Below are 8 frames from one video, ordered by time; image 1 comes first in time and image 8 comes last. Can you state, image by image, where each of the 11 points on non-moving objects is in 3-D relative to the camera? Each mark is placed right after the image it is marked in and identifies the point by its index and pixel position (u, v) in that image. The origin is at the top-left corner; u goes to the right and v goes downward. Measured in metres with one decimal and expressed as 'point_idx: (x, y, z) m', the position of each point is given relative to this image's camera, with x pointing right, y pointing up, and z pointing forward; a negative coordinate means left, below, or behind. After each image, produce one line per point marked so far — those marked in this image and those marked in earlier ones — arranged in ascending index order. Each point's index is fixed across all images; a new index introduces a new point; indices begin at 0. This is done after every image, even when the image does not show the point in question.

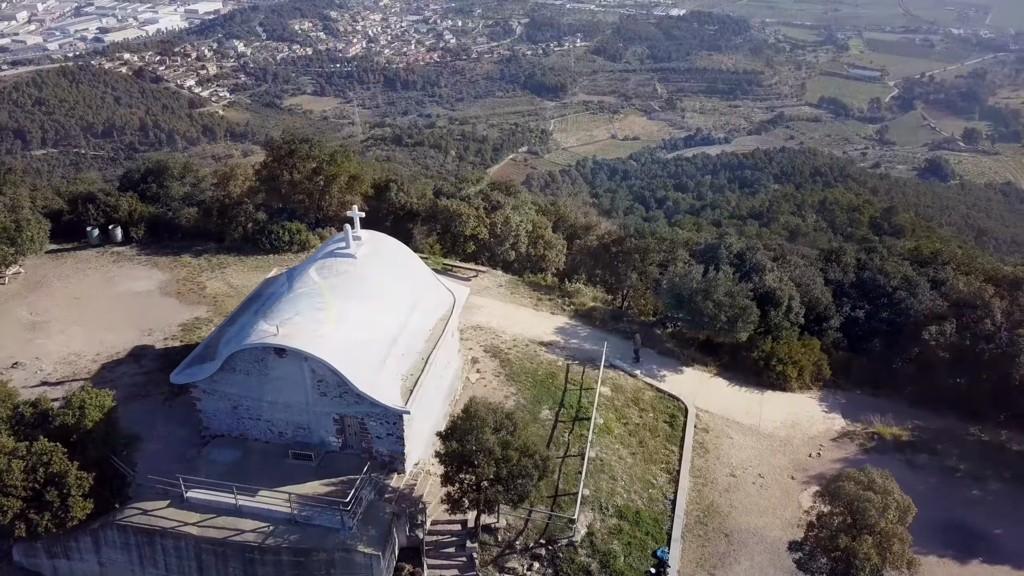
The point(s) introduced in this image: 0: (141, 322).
0: (-8.8, -0.8, +19.2) m
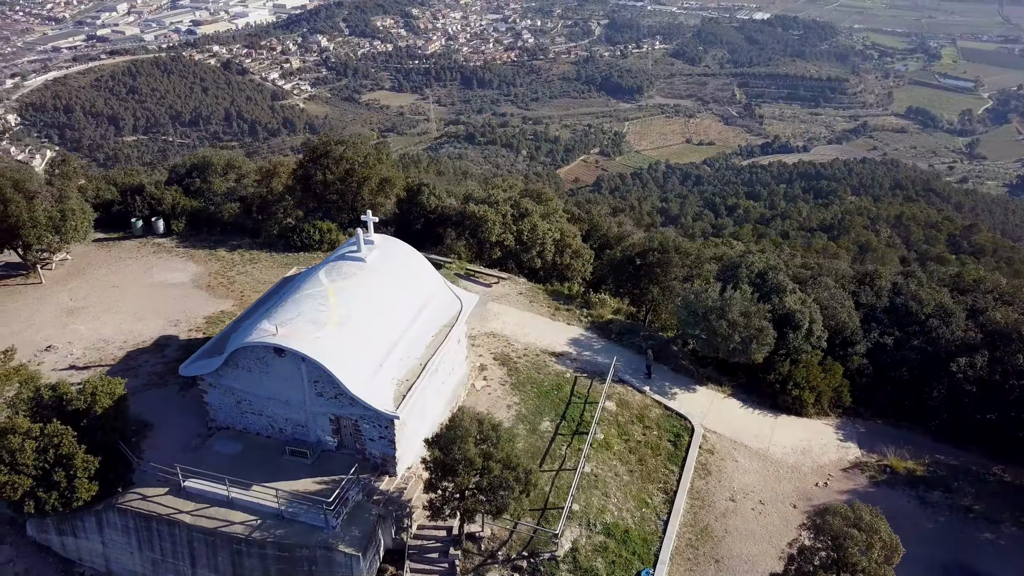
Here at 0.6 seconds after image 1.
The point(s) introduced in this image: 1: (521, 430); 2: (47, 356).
0: (-8.4, -0.6, +20.0) m
1: (+0.2, -3.0, +16.4) m
2: (-10.3, -1.6, +18.0) m
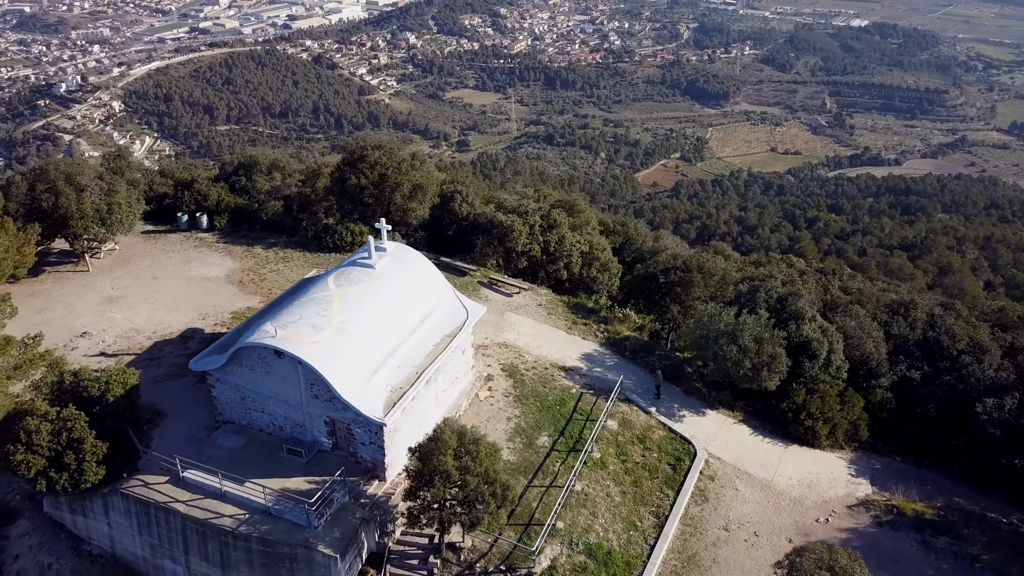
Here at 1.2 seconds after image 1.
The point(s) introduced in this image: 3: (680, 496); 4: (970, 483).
0: (-8.0, -0.5, +20.9) m
1: (+0.1, -3.3, +16.6) m
2: (-10.1, -1.3, +19.0) m
3: (+3.4, -4.2, +16.4) m
4: (+10.2, -4.3, +17.9) m
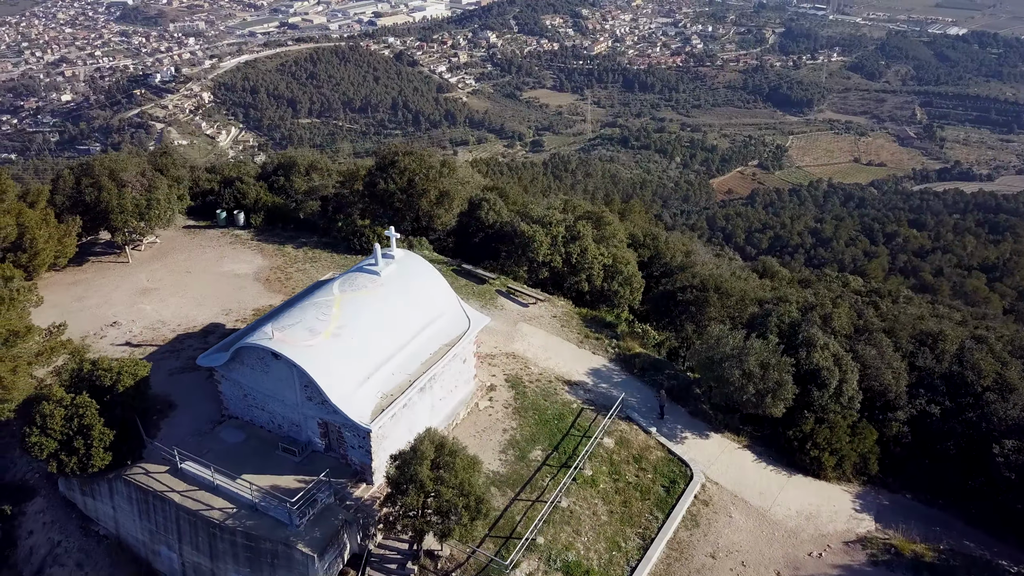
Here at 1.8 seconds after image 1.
0: (-7.7, -0.4, +21.7) m
1: (-0.1, -3.5, +16.7) m
2: (-9.9, -1.1, +20.0) m
3: (+3.2, -4.6, +16.2) m
4: (+10.0, -5.1, +17.1) m
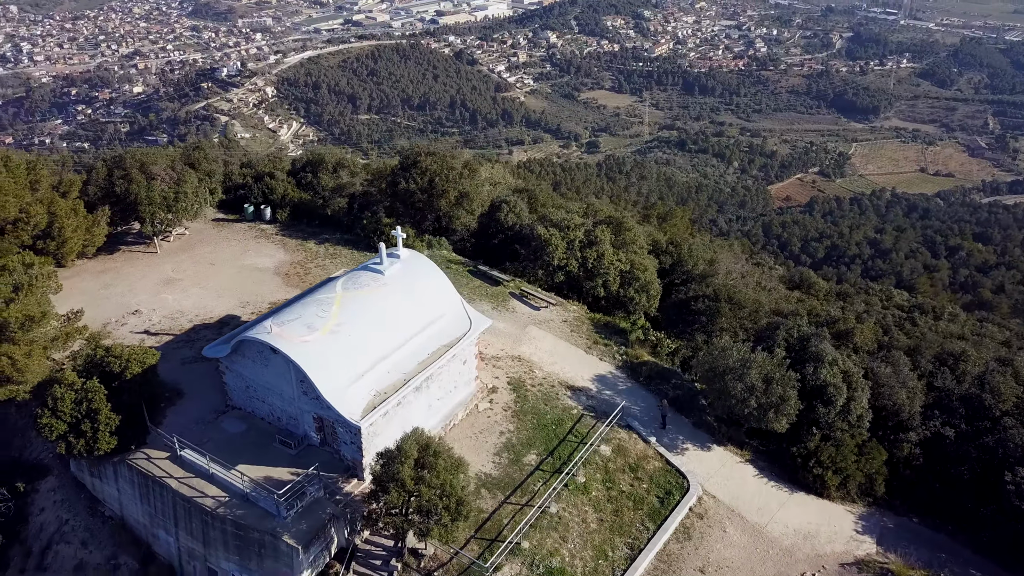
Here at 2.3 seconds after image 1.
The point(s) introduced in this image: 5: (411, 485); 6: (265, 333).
0: (-7.3, -0.2, +22.2) m
1: (-0.2, -3.6, +16.7) m
2: (-9.7, -0.9, +20.7) m
3: (+3.0, -4.8, +16.0) m
4: (+9.8, -5.5, +16.5) m
5: (-1.7, -3.3, +13.5) m
6: (-4.7, -0.9, +15.5) m
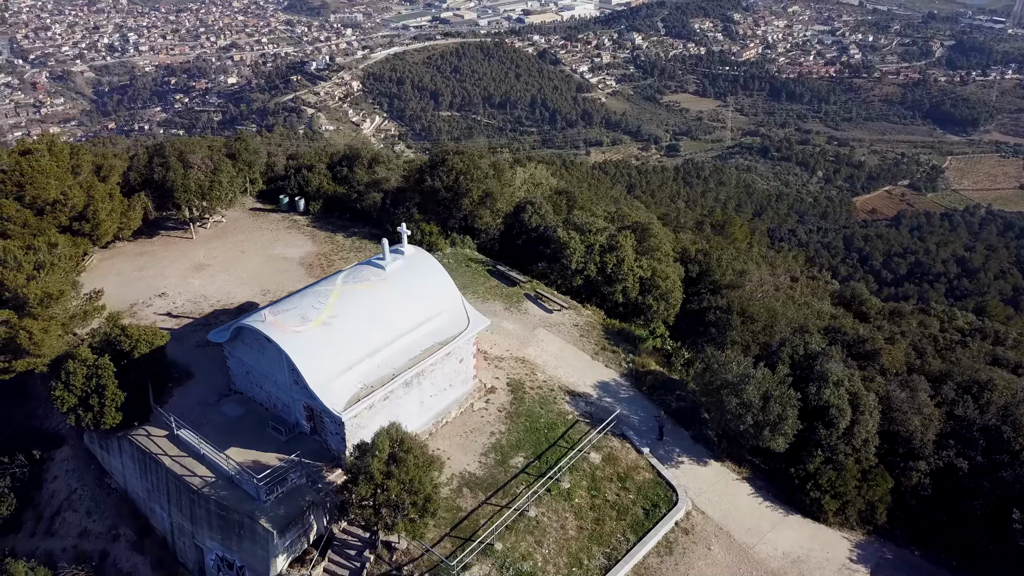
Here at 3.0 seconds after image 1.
0: (-6.9, +0.1, +22.9) m
1: (-0.5, -3.6, +16.8) m
2: (-9.5, -0.4, +21.6) m
3: (+2.6, -5.0, +15.8) m
4: (+9.4, -6.0, +15.7) m
5: (-2.2, -3.2, +13.7) m
6: (-5.0, -0.7, +16.0) m
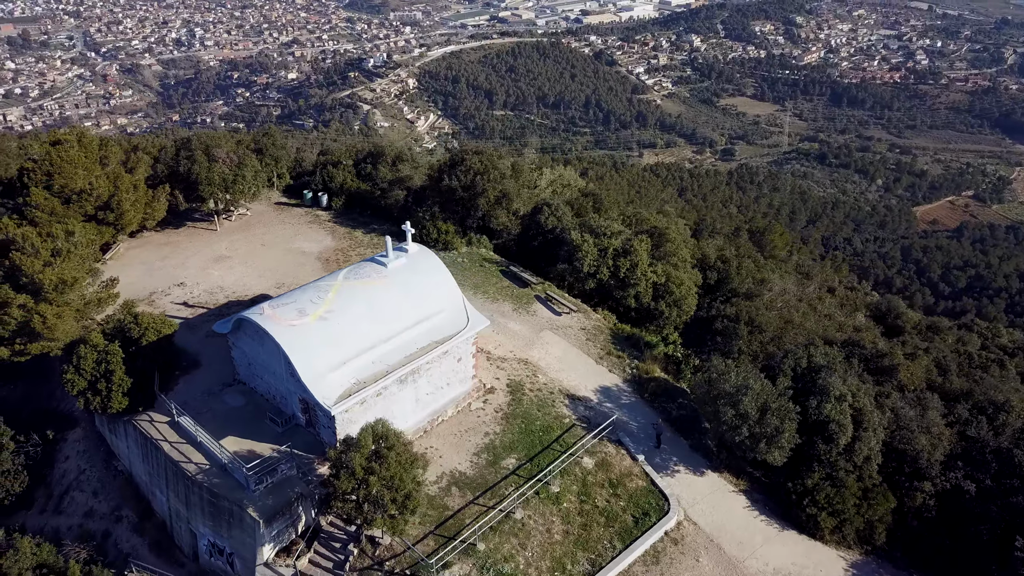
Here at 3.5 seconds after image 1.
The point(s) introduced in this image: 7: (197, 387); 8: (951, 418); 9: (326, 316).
0: (-6.6, +0.3, +23.3) m
1: (-0.7, -3.6, +16.8) m
2: (-9.2, -0.1, +22.1) m
3: (+2.3, -5.1, +15.7) m
4: (+9.0, -6.3, +15.1) m
5: (-2.6, -3.2, +13.8) m
6: (-5.1, -0.5, +16.3) m
7: (-7.2, -2.3, +18.4) m
8: (+10.3, -2.9, +18.7) m
9: (-3.8, -0.6, +16.4) m
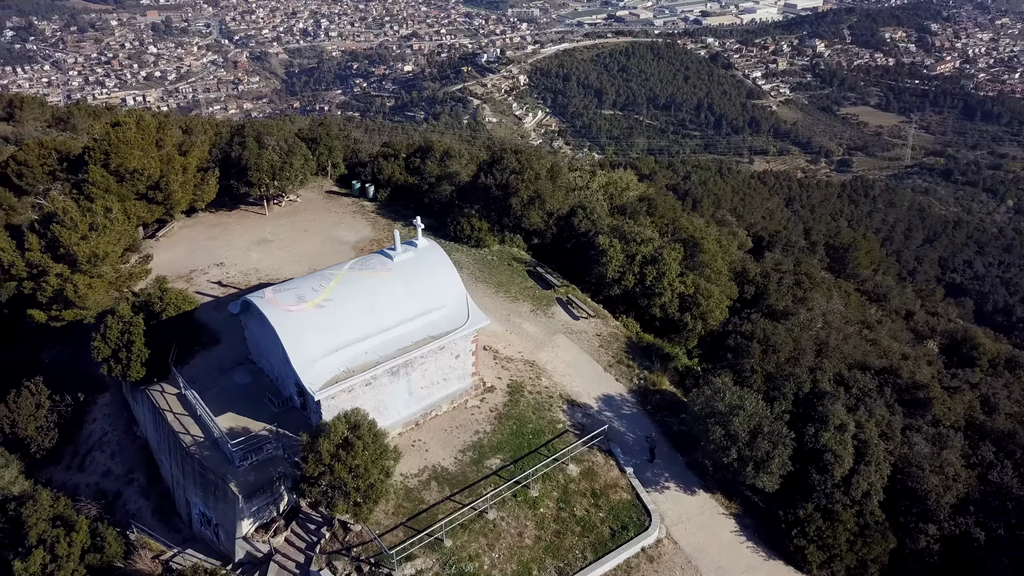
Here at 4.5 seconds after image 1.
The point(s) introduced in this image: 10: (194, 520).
0: (-5.8, +0.7, +24.0) m
1: (-1.0, -3.6, +16.9) m
2: (-8.6, +0.5, +23.2) m
3: (+1.7, -5.2, +15.4) m
4: (+8.2, -6.9, +14.1) m
5: (-3.3, -3.0, +14.2) m
6: (-5.3, -0.2, +16.9) m
7: (-7.2, -1.8, +19.2) m
8: (+10.1, -3.6, +17.4) m
9: (-3.9, -0.3, +16.9) m
10: (-6.8, -5.0, +17.3) m
